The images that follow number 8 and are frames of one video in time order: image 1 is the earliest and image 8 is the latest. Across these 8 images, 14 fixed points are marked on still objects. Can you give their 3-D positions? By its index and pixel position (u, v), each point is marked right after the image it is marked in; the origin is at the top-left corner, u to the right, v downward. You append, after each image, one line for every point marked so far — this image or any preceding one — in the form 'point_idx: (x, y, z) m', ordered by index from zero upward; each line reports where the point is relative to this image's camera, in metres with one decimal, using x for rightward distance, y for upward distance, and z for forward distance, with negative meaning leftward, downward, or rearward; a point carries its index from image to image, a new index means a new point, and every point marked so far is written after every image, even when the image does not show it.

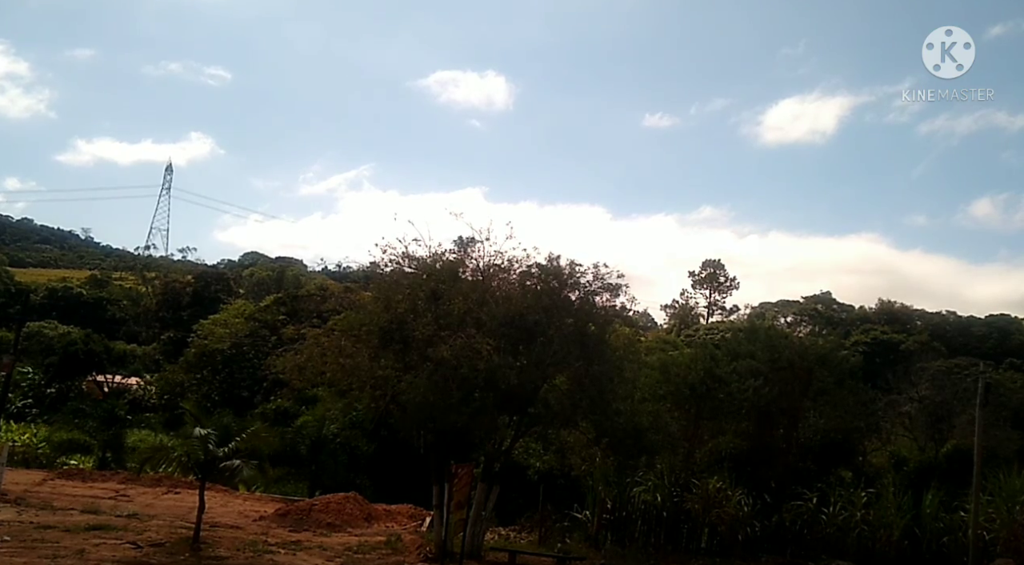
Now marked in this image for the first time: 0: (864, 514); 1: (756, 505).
0: (+6.4, -4.1, +14.8) m
1: (+4.7, -4.2, +15.5) m
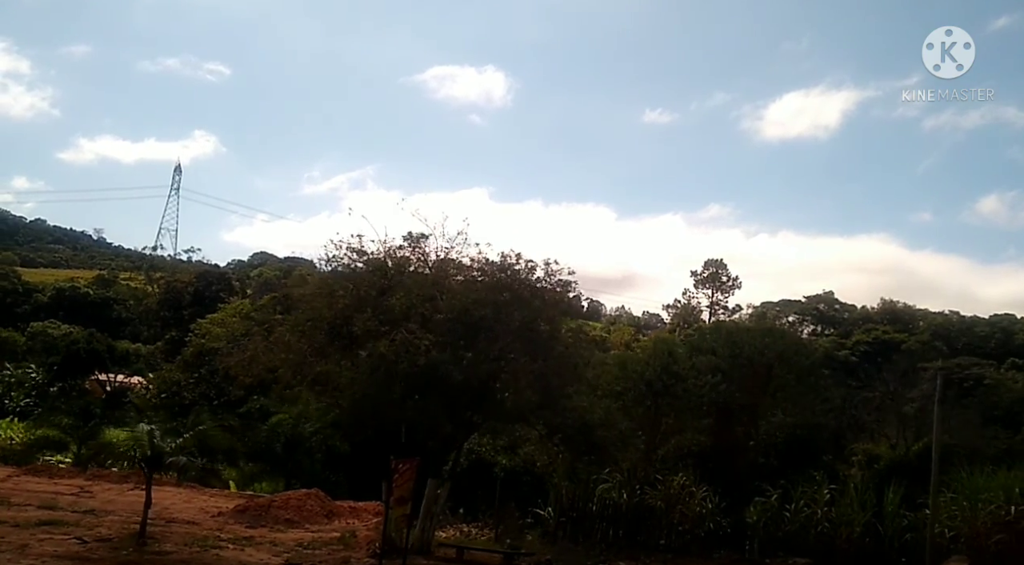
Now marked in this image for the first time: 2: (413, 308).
0: (+5.6, -4.0, +14.8) m
1: (+4.0, -4.1, +15.5) m
2: (-1.4, -0.3, +11.2) m
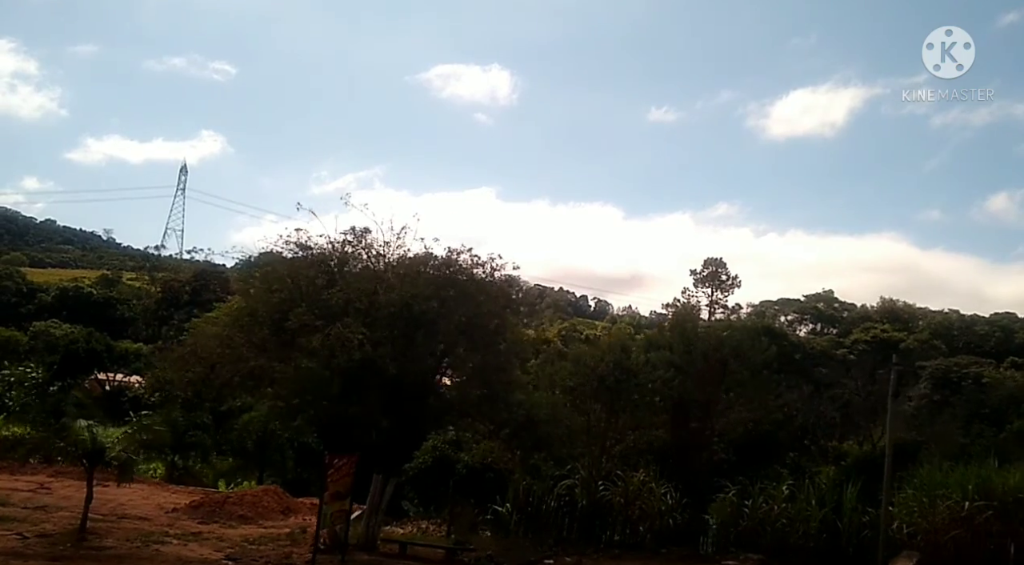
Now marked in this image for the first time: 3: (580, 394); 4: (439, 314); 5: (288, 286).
0: (+4.8, -4.0, +14.7) m
1: (+3.2, -4.0, +15.4) m
2: (-2.2, -0.3, +11.2) m
3: (+1.2, -2.0, +14.9) m
4: (-1.0, -0.4, +11.3) m
5: (-3.1, 0.0, +11.3) m
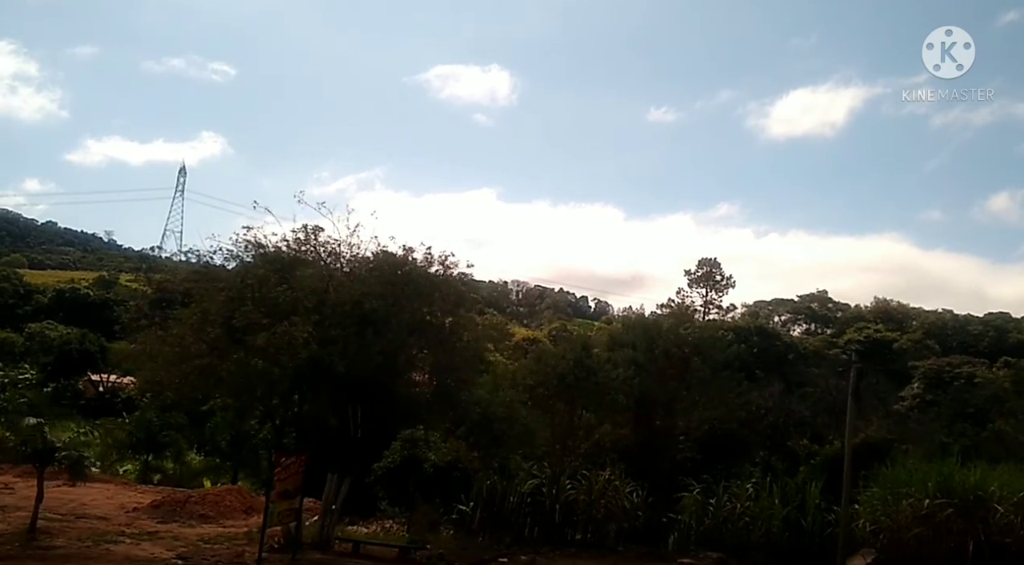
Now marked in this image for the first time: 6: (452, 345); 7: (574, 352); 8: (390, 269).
0: (+4.2, -3.9, +14.7) m
1: (+2.5, -4.0, +15.4) m
2: (-2.8, -0.2, +11.1) m
3: (+0.5, -1.9, +14.9) m
4: (-1.7, -0.4, +11.3) m
5: (-3.7, 0.0, +11.3) m
6: (-0.8, -0.9, +11.9) m
7: (+1.1, -1.2, +15.0) m
8: (-1.7, +0.2, +11.7) m
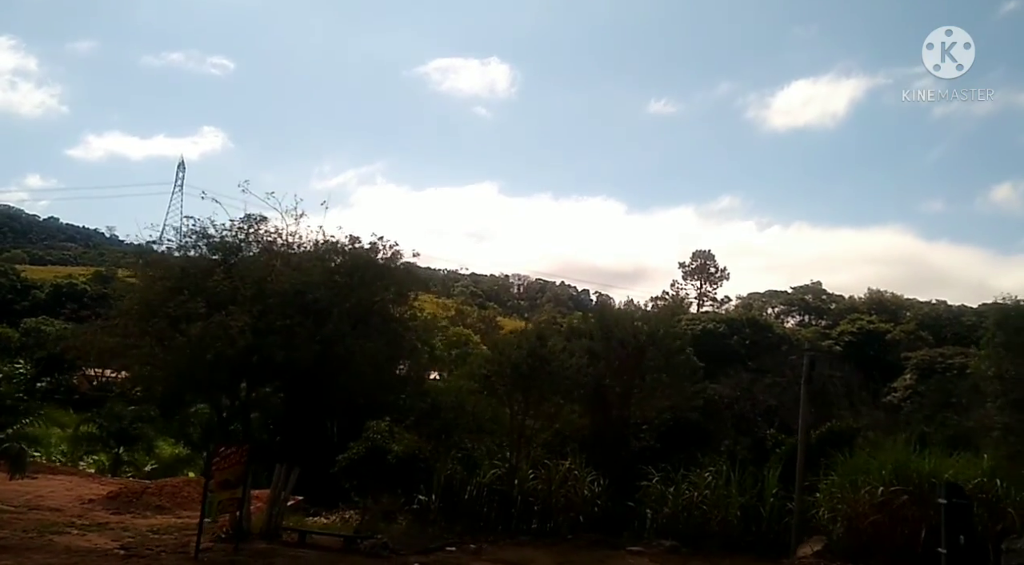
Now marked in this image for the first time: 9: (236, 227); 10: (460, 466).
0: (+3.4, -3.7, +14.8) m
1: (+1.8, -3.8, +15.5) m
2: (-3.6, -0.1, +11.1) m
3: (-0.3, -1.8, +14.9) m
4: (-2.4, -0.3, +11.3) m
5: (-4.5, +0.1, +11.3) m
6: (-1.6, -0.7, +11.9) m
7: (+0.3, -1.1, +15.0) m
8: (-2.5, +0.3, +11.7) m
9: (-3.9, +0.8, +11.8) m
10: (-1.0, -3.3, +15.0) m
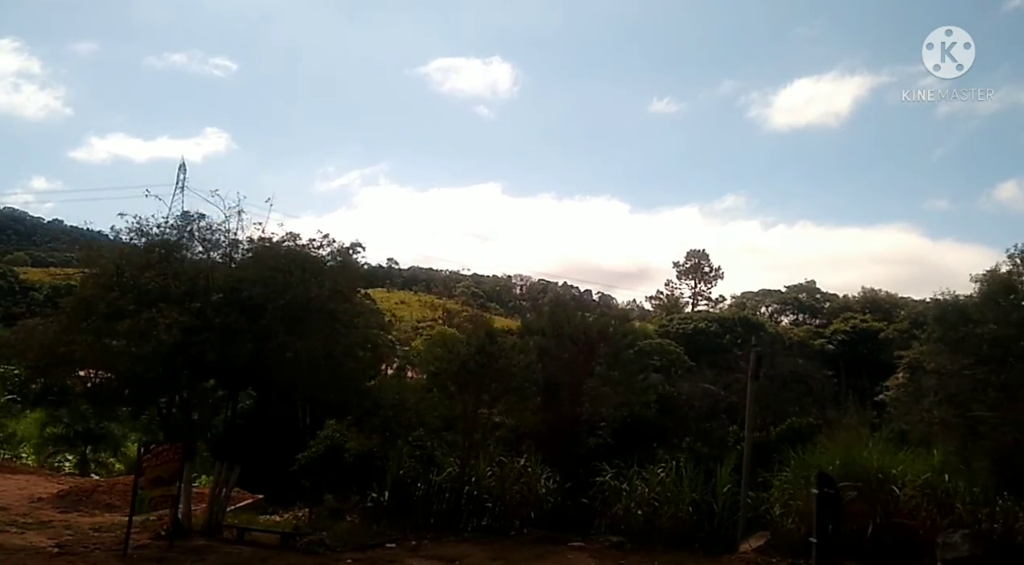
0: (+2.5, -3.7, +14.8) m
1: (+0.9, -3.7, +15.5) m
2: (-4.5, -0.1, +11.1) m
3: (-1.2, -1.7, +14.9) m
4: (-3.3, -0.2, +11.3) m
5: (-5.3, +0.2, +11.2) m
6: (-2.5, -0.7, +11.9) m
7: (-0.6, -1.0, +15.0) m
8: (-3.3, +0.4, +11.7) m
9: (-4.7, +0.8, +11.8) m
10: (-1.8, -3.3, +15.0) m
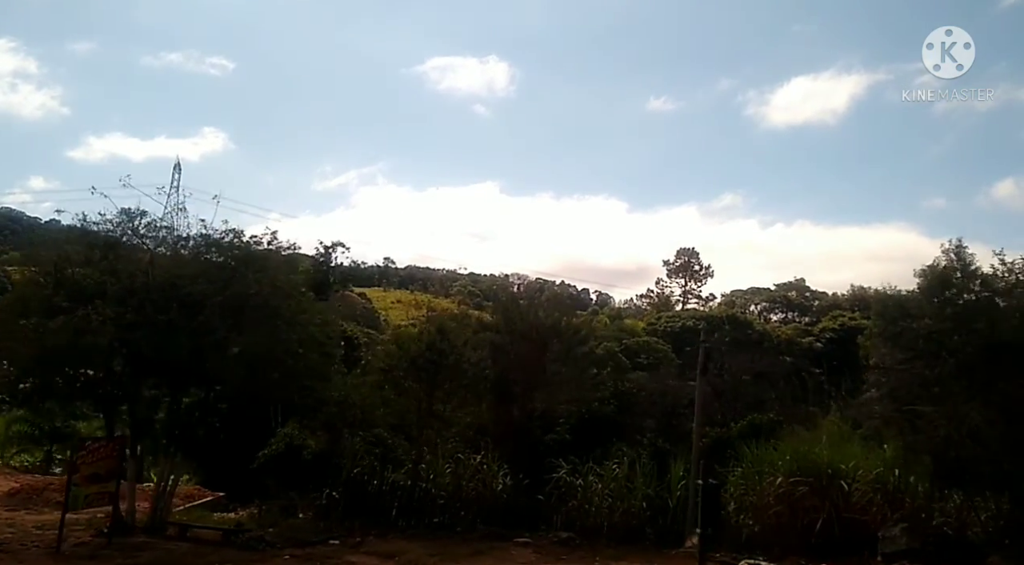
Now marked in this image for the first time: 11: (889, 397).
0: (+1.7, -3.6, +14.8) m
1: (+0.1, -3.7, +15.5) m
2: (-5.3, 0.0, +11.1) m
3: (-2.0, -1.7, +14.9) m
4: (-4.1, -0.2, +11.2) m
5: (-6.2, +0.2, +11.2) m
6: (-3.3, -0.6, +11.9) m
7: (-1.4, -1.0, +15.0) m
8: (-4.2, +0.4, +11.7) m
9: (-5.6, +0.8, +11.8) m
10: (-2.7, -3.2, +15.0) m
11: (+5.3, -1.6, +11.7) m
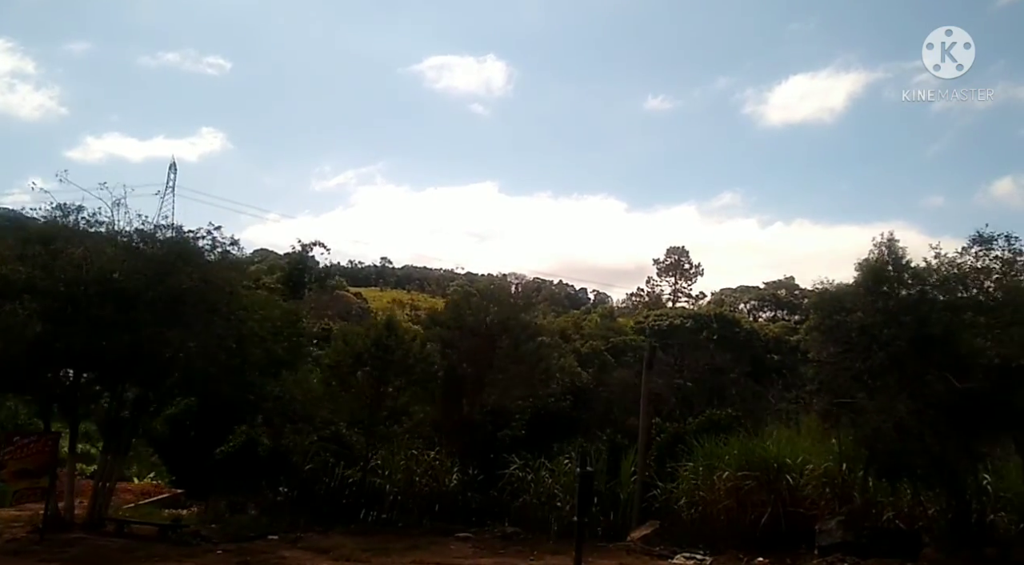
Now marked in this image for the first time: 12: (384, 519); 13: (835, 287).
0: (+0.8, -3.5, +14.9) m
1: (-0.9, -3.6, +15.5) m
2: (-6.2, 0.0, +11.0) m
3: (-2.9, -1.6, +14.9) m
4: (-5.0, -0.1, +11.2) m
5: (-7.0, +0.3, +11.2) m
6: (-4.2, -0.6, +11.8) m
7: (-2.3, -0.9, +15.0) m
8: (-5.0, +0.5, +11.6) m
9: (-6.4, +0.9, +11.7) m
10: (-3.6, -3.1, +15.0) m
11: (+4.4, -1.5, +11.8) m
12: (-2.2, -4.2, +14.8) m
13: (+4.7, -0.1, +12.1) m
